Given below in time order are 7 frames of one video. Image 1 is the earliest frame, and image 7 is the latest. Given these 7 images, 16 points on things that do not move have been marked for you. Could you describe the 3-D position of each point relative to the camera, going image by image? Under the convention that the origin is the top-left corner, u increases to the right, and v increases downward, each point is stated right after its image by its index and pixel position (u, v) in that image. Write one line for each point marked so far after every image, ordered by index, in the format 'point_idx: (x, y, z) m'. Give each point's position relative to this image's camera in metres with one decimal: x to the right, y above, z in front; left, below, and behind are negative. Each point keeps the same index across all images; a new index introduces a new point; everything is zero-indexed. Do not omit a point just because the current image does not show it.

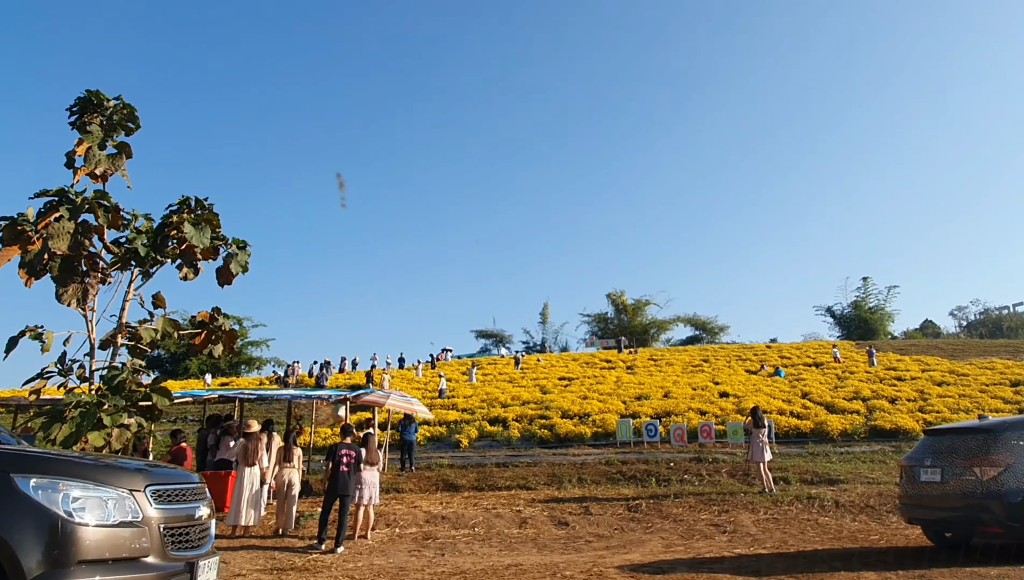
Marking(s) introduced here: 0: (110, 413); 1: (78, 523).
0: (-4.9, -1.5, +8.7) m
1: (-2.4, -1.3, +3.9) m
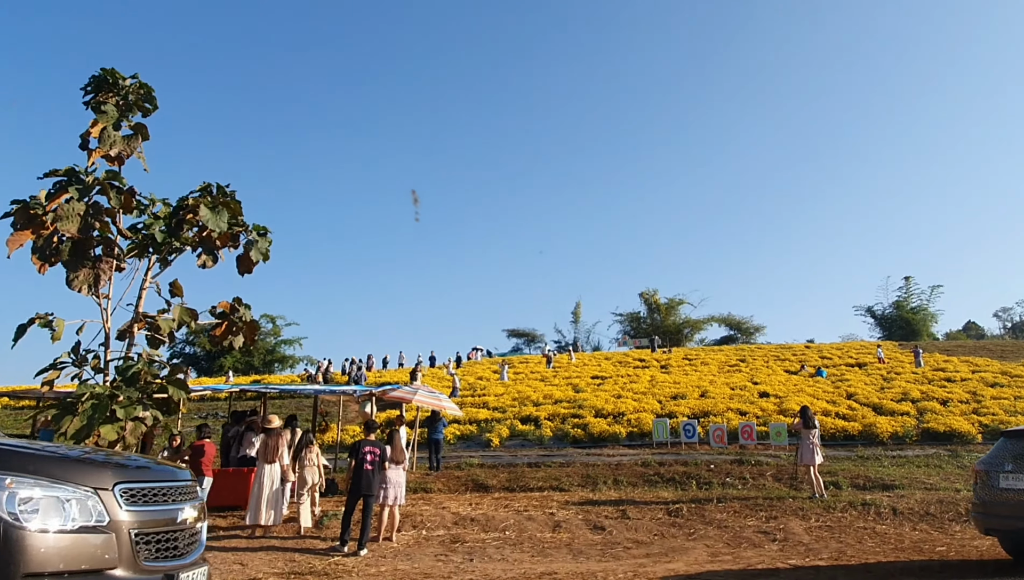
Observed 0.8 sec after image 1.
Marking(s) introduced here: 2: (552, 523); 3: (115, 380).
0: (-4.5, -1.4, +8.3) m
1: (-2.2, -1.1, +3.4) m
2: (+0.6, -3.5, +10.7) m
3: (-4.8, -1.1, +8.6) m
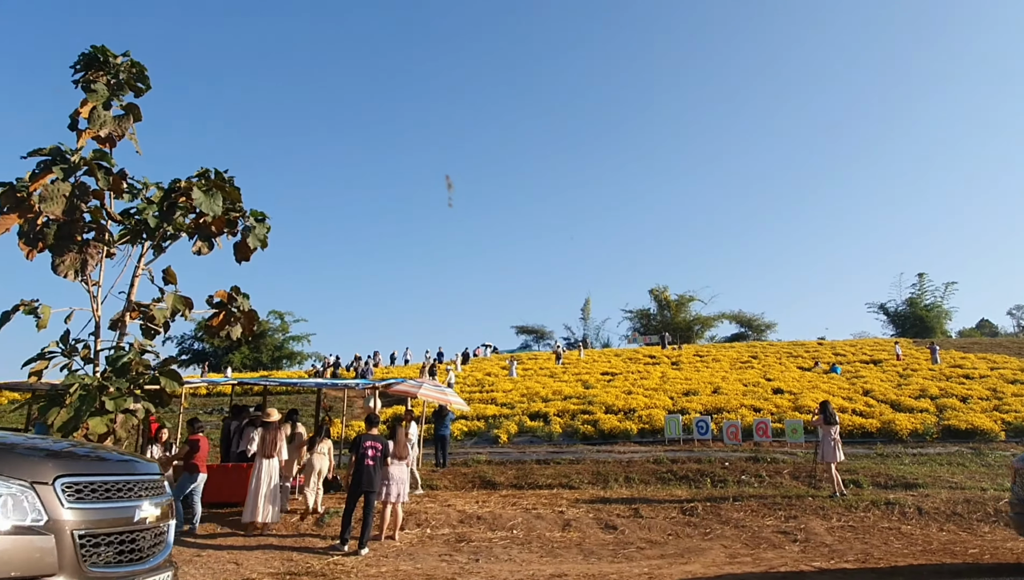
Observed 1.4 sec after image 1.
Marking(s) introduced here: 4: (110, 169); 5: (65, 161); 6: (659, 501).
0: (-4.5, -1.2, +8.0) m
1: (-2.2, -1.0, +3.0) m
2: (+0.7, -3.3, +10.2) m
3: (-4.7, -0.9, +8.2) m
4: (-4.4, +1.3, +7.7) m
5: (-4.6, +1.3, +7.3) m
6: (+2.4, -3.4, +11.7) m
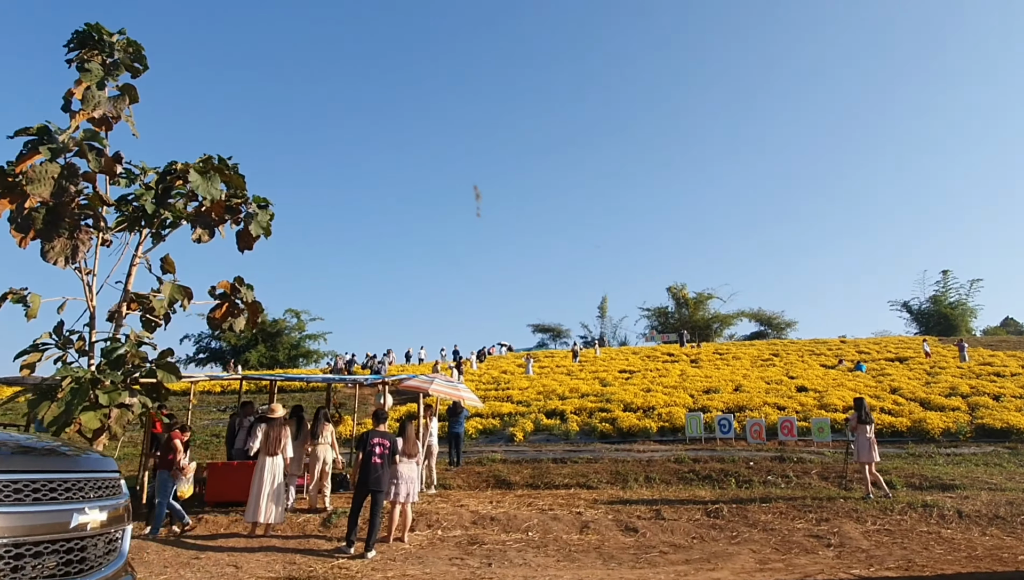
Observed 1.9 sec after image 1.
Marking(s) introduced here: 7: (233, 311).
0: (-4.3, -1.1, +7.6) m
1: (-2.2, -0.9, +2.5) m
2: (+0.9, -3.2, +9.7) m
3: (-4.6, -0.8, +7.9) m
4: (-4.2, +1.4, +7.3) m
5: (-4.5, +1.4, +6.9) m
6: (+2.6, -3.3, +11.2) m
7: (-3.8, -0.3, +9.7) m
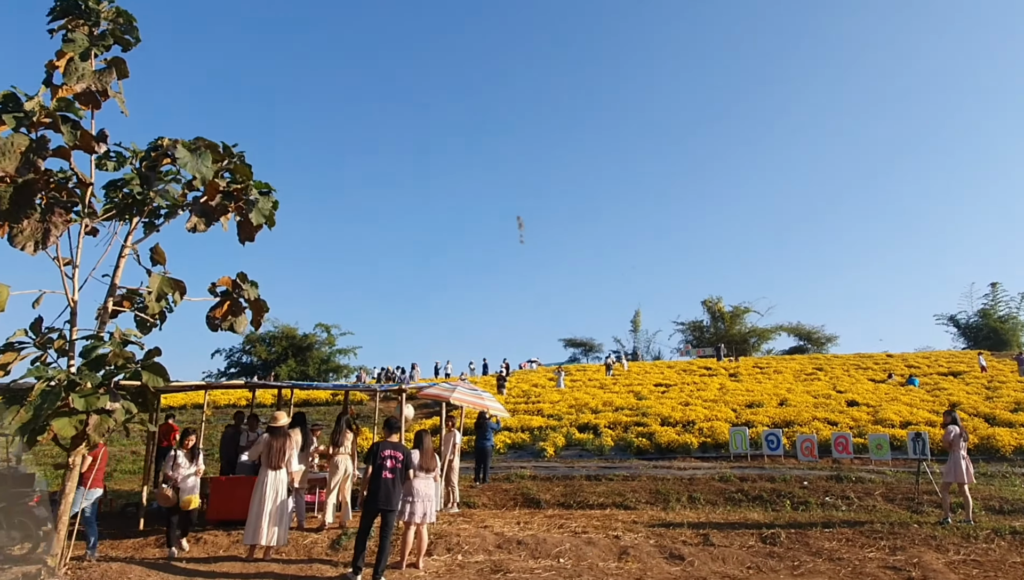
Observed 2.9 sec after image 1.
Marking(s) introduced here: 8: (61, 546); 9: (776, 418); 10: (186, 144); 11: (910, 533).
0: (-4.0, -1.0, +6.7) m
1: (-2.1, -0.7, +1.6) m
2: (+1.3, -3.1, +8.6) m
3: (-4.3, -0.7, +7.0) m
4: (-4.0, +1.5, +6.6) m
5: (-4.2, +1.5, +6.2) m
6: (+3.1, -3.3, +10.0) m
7: (-3.5, -0.2, +8.9) m
8: (-4.3, -2.5, +6.8) m
9: (+7.3, -3.6, +19.7) m
10: (-3.1, +1.4, +6.9) m
11: (+5.2, -3.2, +9.4) m
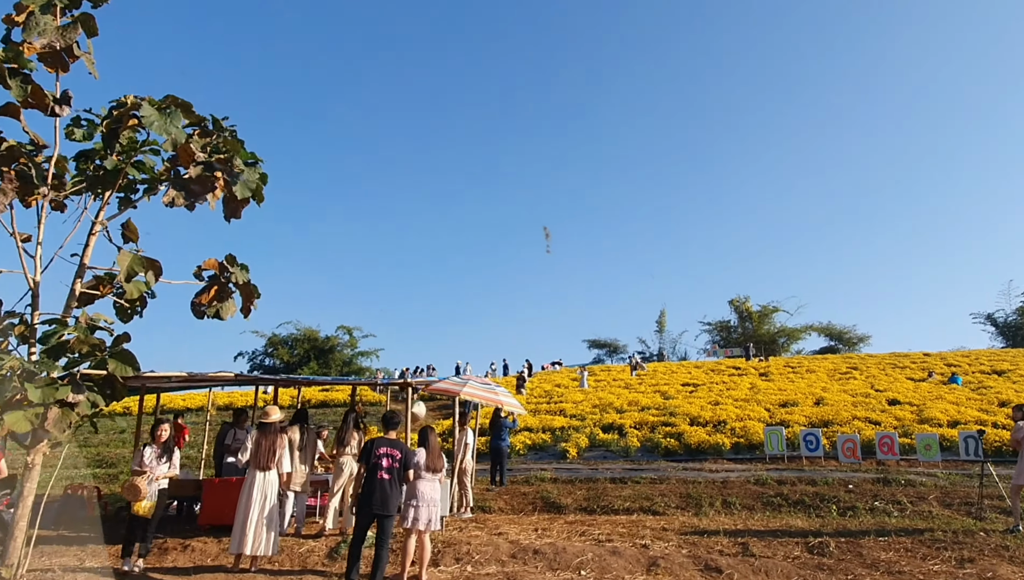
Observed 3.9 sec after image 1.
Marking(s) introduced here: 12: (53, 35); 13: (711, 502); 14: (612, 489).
0: (-4.0, -0.8, +6.0) m
1: (-2.2, -0.4, +0.8) m
2: (+1.4, -2.9, +7.7) m
3: (-4.2, -0.5, +6.3) m
4: (-3.9, +1.7, +5.8) m
5: (-4.2, +1.7, +5.4) m
6: (+3.3, -3.0, +9.0) m
7: (-3.3, -0.1, +8.1) m
8: (-4.2, -2.3, +6.1) m
9: (+7.8, -3.3, +18.6) m
10: (-3.1, +1.6, +6.1) m
11: (+5.4, -2.9, +8.3) m
12: (-4.2, +2.3, +6.5) m
13: (+3.1, -3.3, +11.1) m
14: (+1.7, -3.5, +12.4) m
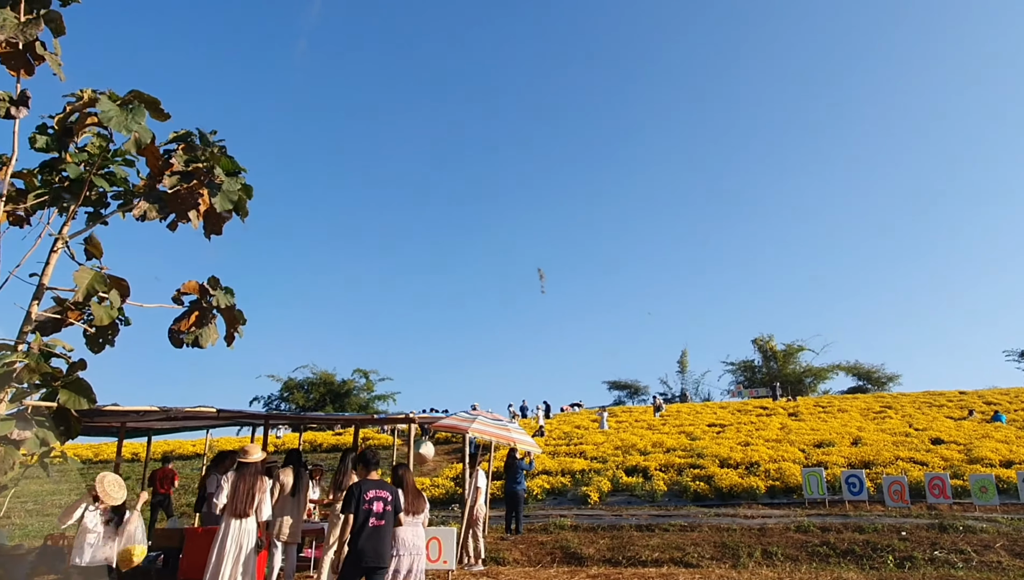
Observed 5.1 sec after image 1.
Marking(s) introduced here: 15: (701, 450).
0: (-3.9, -0.9, +5.2) m
1: (-2.3, -0.2, 0.0) m
2: (+1.6, -3.1, +6.6) m
3: (-4.1, -0.7, +5.5) m
4: (-3.9, +1.6, +5.2) m
5: (-4.2, +1.6, +4.8) m
6: (+3.4, -3.3, +7.8) m
7: (-3.2, -0.3, +7.4) m
8: (-4.1, -2.4, +5.2) m
9: (+8.2, -4.1, +17.3) m
10: (-3.0, +1.4, +5.4) m
11: (+5.6, -3.1, +7.2) m
12: (-4.2, +2.1, +6.0) m
13: (+3.3, -3.7, +10.0) m
14: (+2.0, -3.9, +11.3) m
15: (+5.3, -4.5, +20.0) m
